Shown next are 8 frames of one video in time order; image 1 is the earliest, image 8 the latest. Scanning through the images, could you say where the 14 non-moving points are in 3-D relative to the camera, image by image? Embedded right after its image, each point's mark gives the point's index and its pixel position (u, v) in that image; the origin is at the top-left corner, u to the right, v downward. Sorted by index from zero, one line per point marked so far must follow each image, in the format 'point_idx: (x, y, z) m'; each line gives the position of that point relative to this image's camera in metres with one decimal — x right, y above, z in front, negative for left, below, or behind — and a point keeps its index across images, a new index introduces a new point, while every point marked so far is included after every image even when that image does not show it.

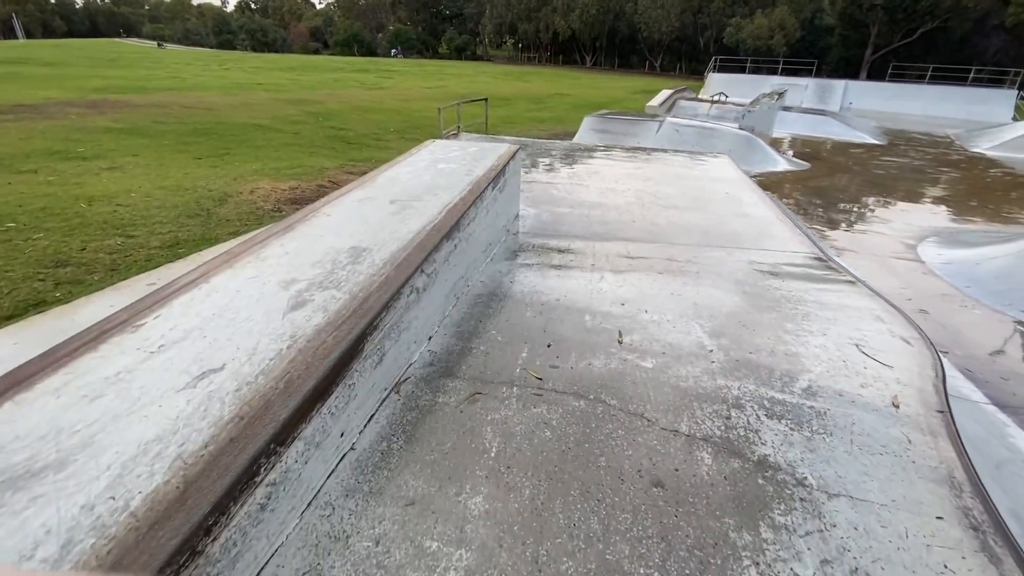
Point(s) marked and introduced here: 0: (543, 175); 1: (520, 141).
0: (+0.4, +1.5, +6.3) m
1: (+0.1, +2.7, +9.0) m
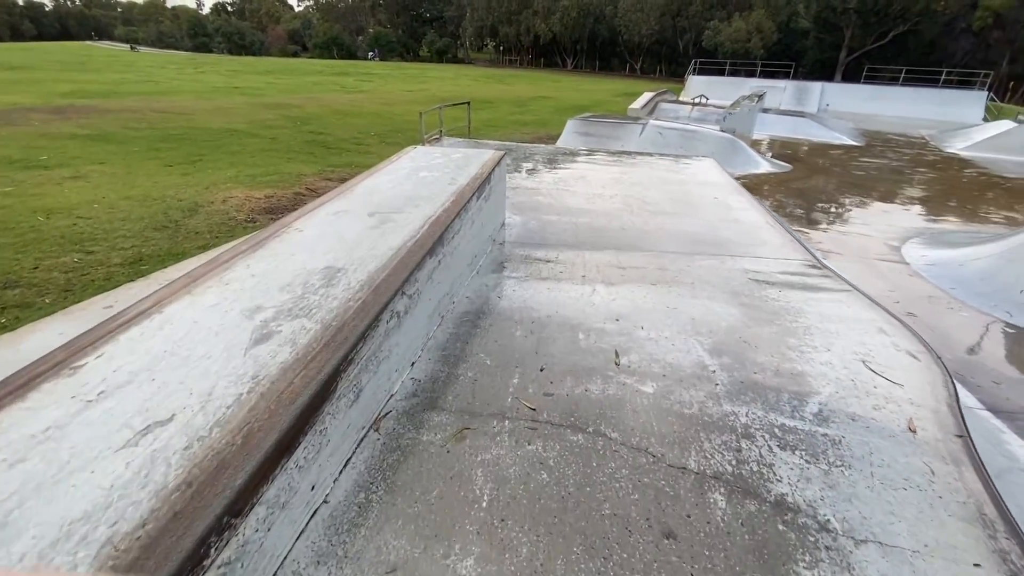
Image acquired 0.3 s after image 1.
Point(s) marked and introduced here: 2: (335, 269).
0: (+0.2, +1.4, +6.2) m
1: (-0.2, +2.5, +8.9) m
2: (-0.7, +0.1, +2.1) m
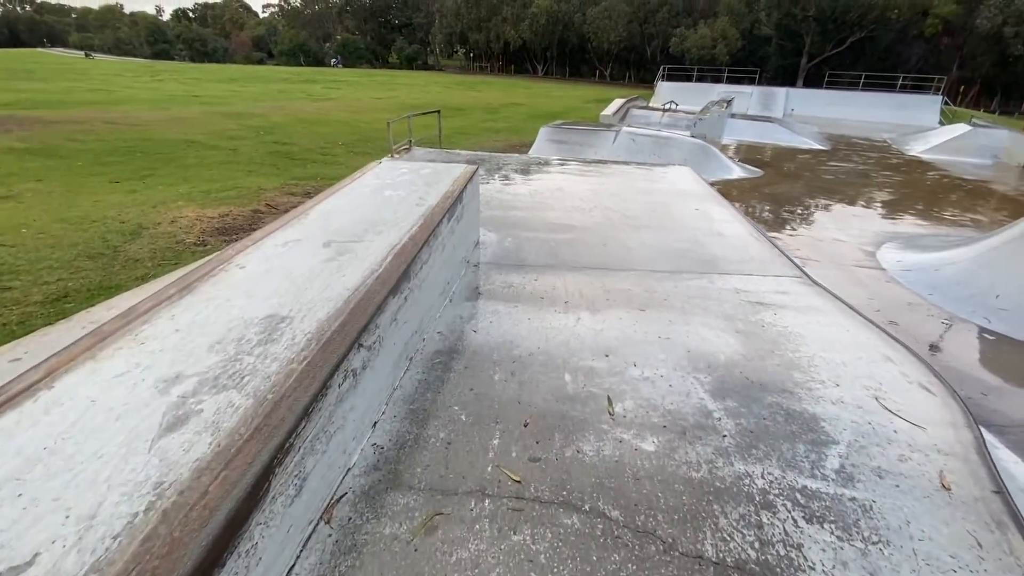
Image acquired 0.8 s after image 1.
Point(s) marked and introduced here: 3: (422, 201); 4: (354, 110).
0: (-0.2, +1.1, +5.9) m
1: (-0.6, +2.3, +8.6) m
2: (-0.8, -0.1, +1.8) m
3: (-0.6, +0.5, +3.1) m
4: (-5.8, +6.5, +18.3) m
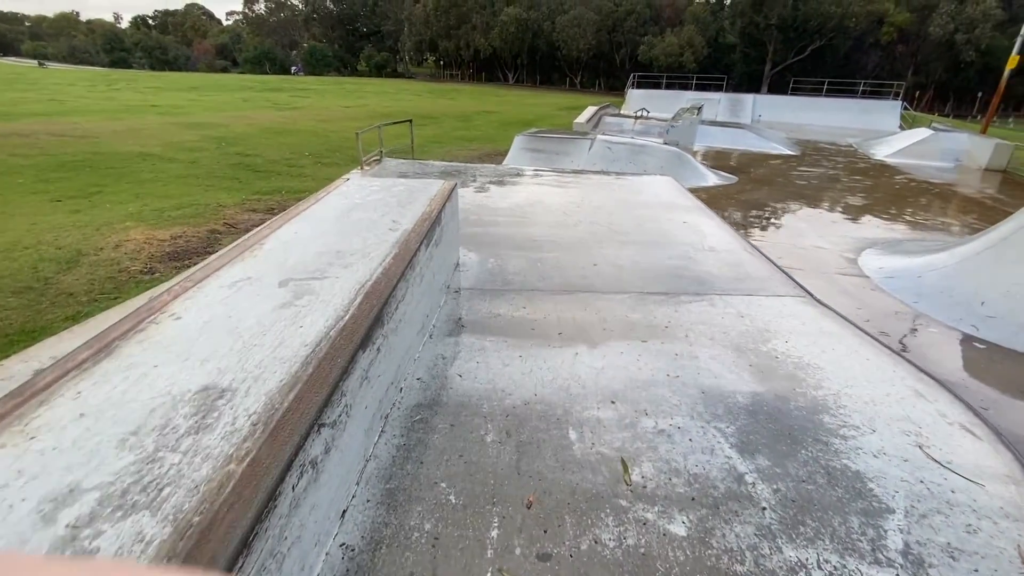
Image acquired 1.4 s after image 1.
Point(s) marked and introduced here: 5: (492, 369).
0: (-0.4, +0.9, +5.6) m
1: (-1.0, +2.0, +8.3) m
2: (-0.8, -0.3, +1.4) m
3: (-0.6, +0.3, +2.7) m
4: (-6.8, +6.0, +17.8) m
5: (-0.1, -0.4, +2.4) m
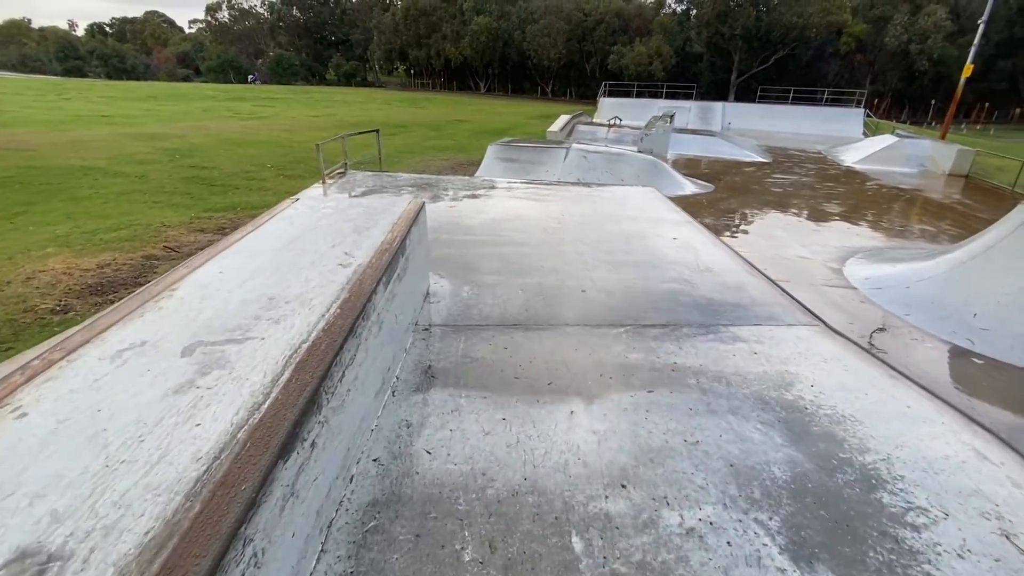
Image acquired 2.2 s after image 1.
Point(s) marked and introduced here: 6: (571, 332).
0: (-0.6, +0.7, +5.1) m
1: (-1.4, +1.7, +7.8) m
2: (-0.8, -0.5, +0.9) m
3: (-0.7, +0.1, +2.2) m
4: (-7.7, +5.4, +17.0) m
5: (-0.2, -0.6, +1.9) m
6: (+0.3, -0.3, +2.9) m
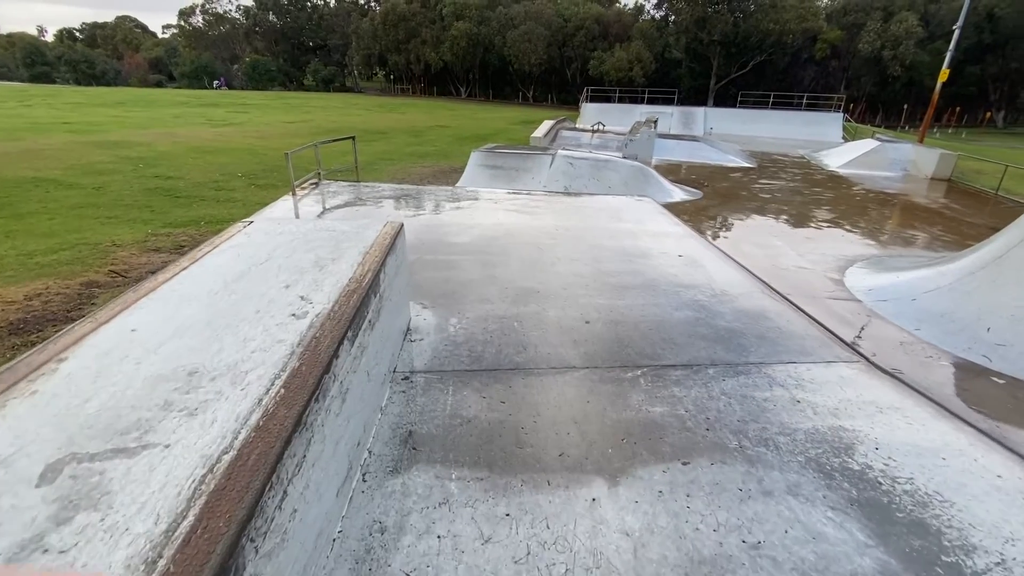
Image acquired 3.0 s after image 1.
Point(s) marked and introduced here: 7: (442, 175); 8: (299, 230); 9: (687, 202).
0: (-0.7, +0.4, +4.6) m
1: (-1.6, +1.4, +7.3) m
2: (-0.8, -0.7, +0.4) m
3: (-0.7, -0.1, +1.7) m
4: (-8.3, +5.0, +16.4) m
5: (-0.1, -0.8, +1.5) m
6: (+0.3, -0.4, +2.5) m
7: (-1.6, +2.6, +11.4) m
8: (-1.1, +0.3, +2.7) m
9: (+4.1, +2.0, +11.6) m
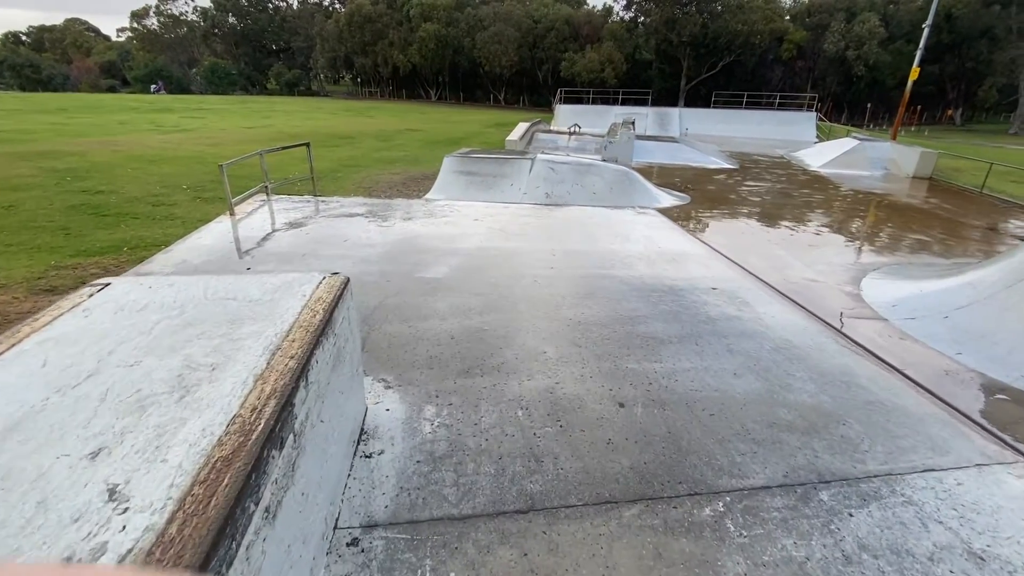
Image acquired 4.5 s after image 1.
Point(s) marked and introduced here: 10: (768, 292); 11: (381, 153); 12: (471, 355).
0: (-0.8, +0.1, +3.7) m
1: (-1.9, +1.1, +6.3) m
2: (-0.6, -1.0, -0.5) m
3: (-0.7, -0.4, +0.8) m
4: (-9.0, +4.4, +15.1) m
5: (0.0, -1.1, +0.5) m
6: (+0.4, -0.7, +1.6) m
7: (-2.1, +2.2, +10.4) m
8: (-1.1, 0.0, +1.7) m
9: (+3.6, +1.7, +10.8) m
10: (+1.7, 0.0, +3.4) m
11: (-3.5, +3.6, +13.3) m
12: (-0.2, -0.3, +2.6) m
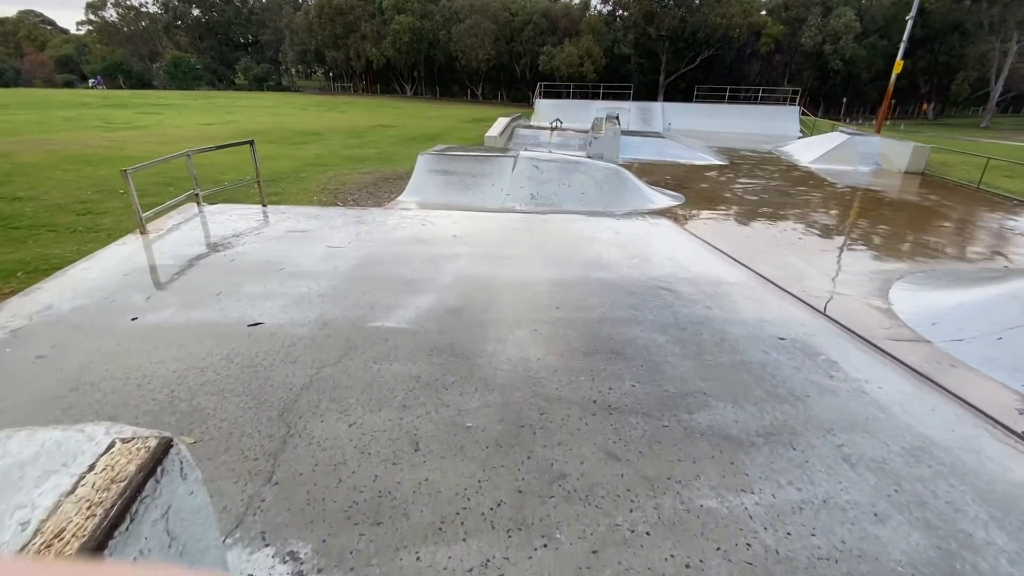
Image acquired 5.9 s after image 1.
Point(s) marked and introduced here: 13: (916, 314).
0: (-0.9, -0.2, +2.7) m
1: (-2.1, +0.8, +5.3) m
2: (-0.5, -1.3, -1.5) m
3: (-0.6, -0.7, -0.2) m
4: (-9.6, +4.0, +13.7) m
5: (+0.1, -1.4, -0.4) m
6: (+0.4, -1.0, +0.7) m
7: (-2.4, +1.9, +9.4) m
8: (-1.1, -0.3, +0.7) m
9: (+3.2, +1.6, +10.0) m
10: (+1.7, -0.3, +2.5) m
11: (-4.0, +3.3, +12.2) m
12: (-0.2, -0.6, +1.6) m
13: (+4.6, -0.5, +5.3) m
